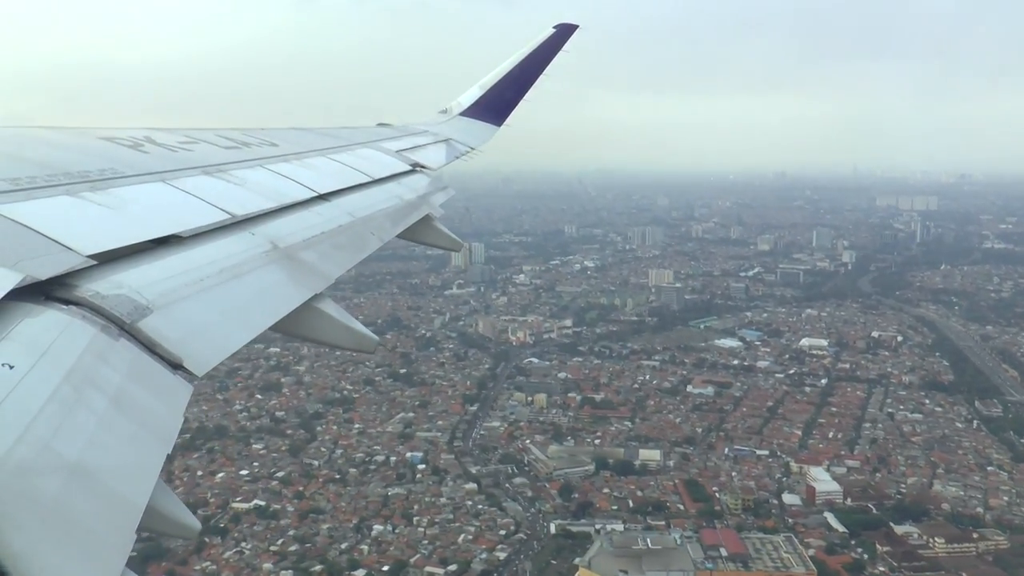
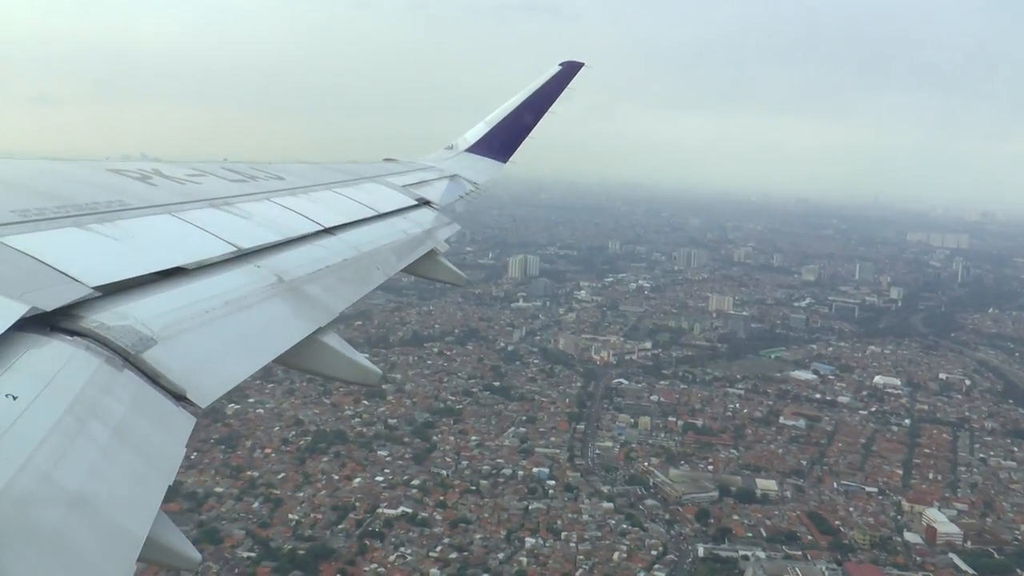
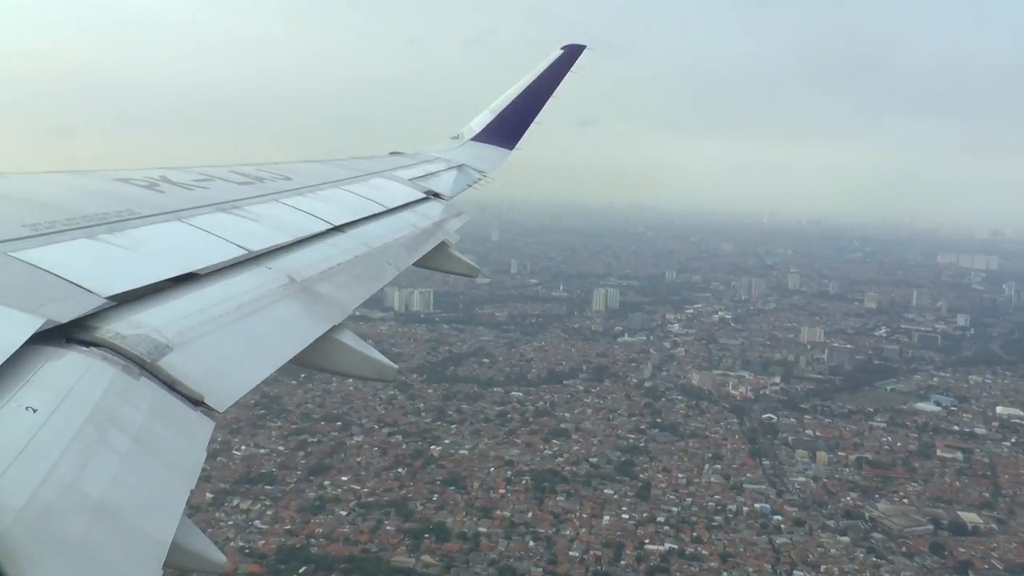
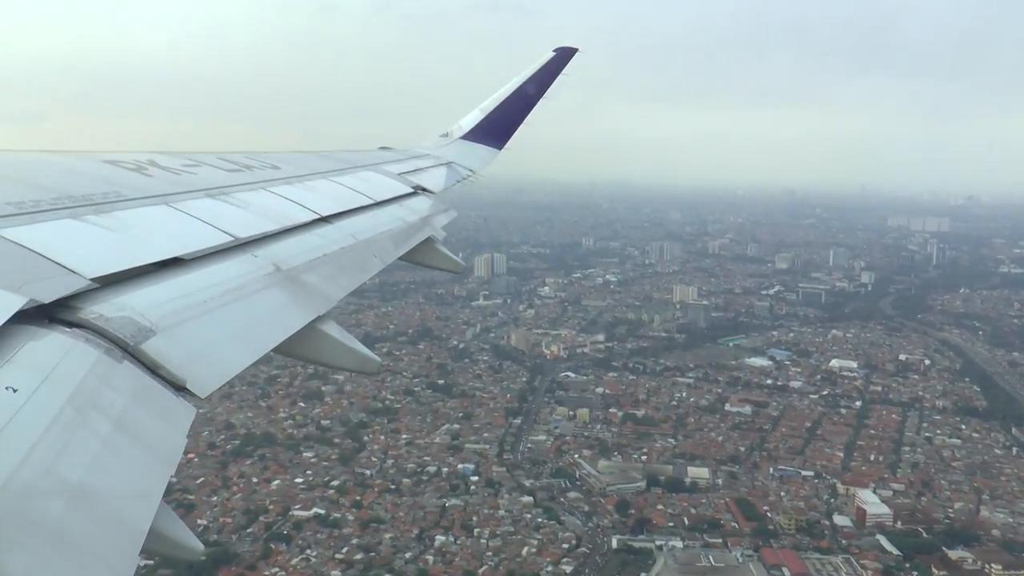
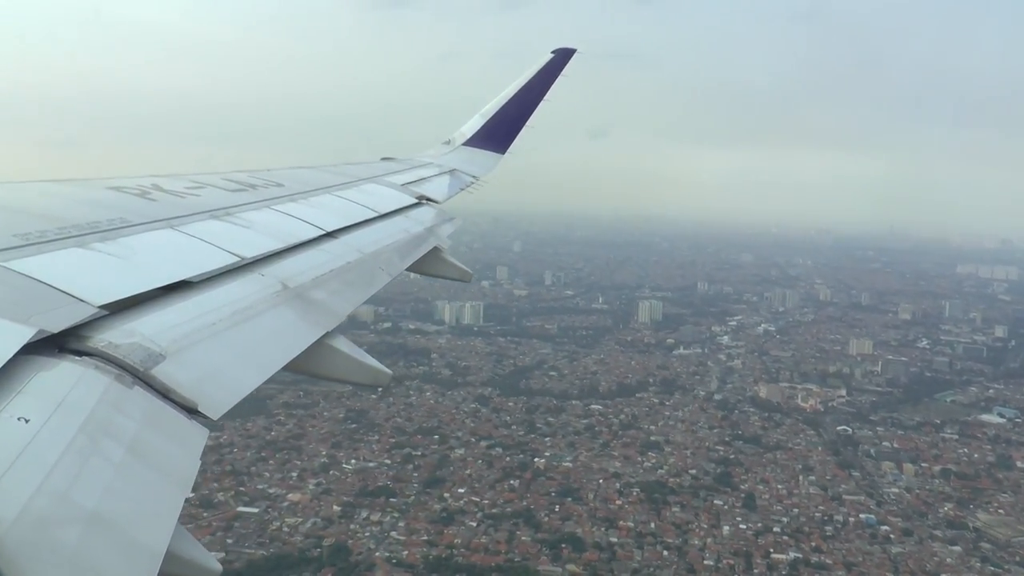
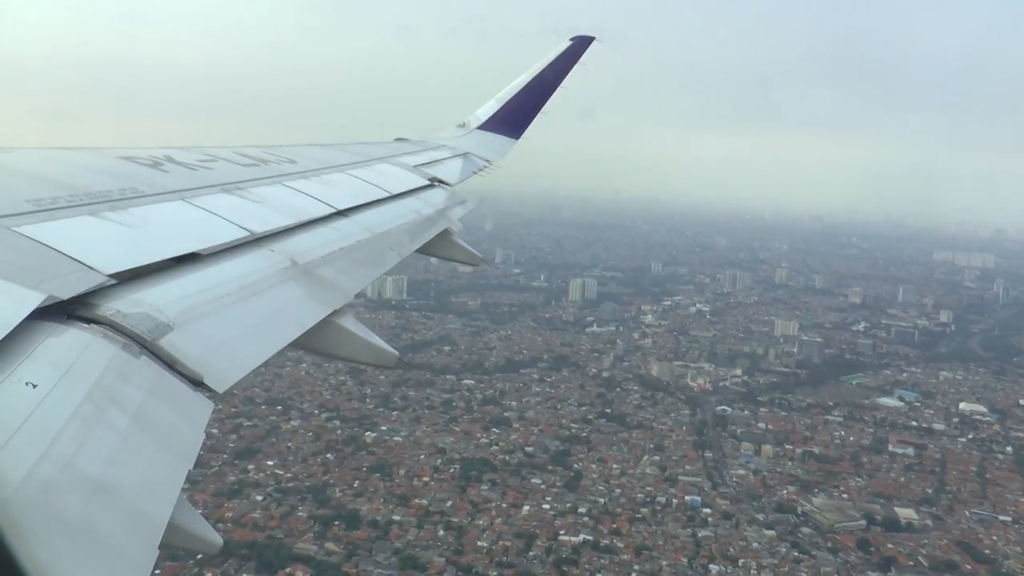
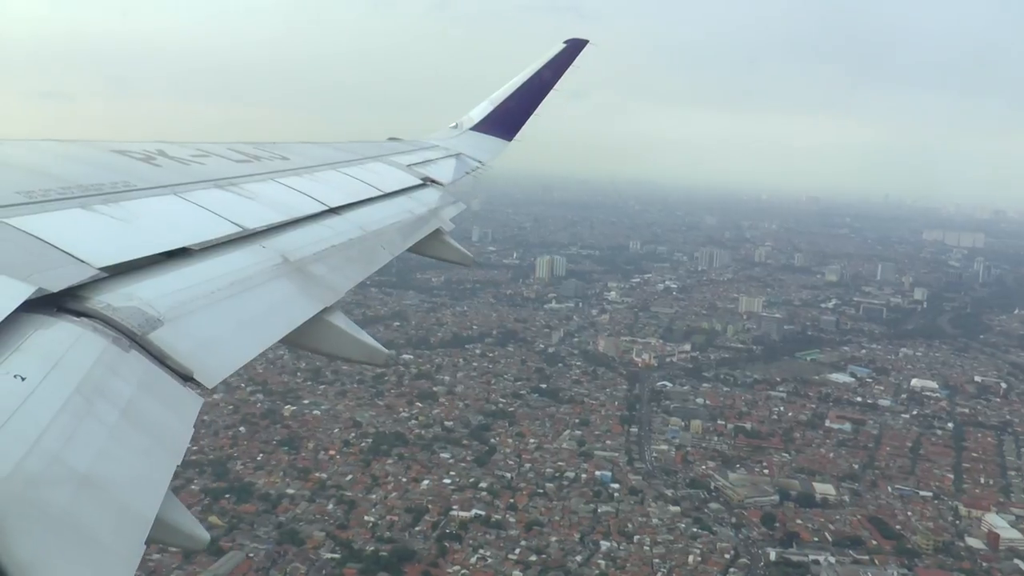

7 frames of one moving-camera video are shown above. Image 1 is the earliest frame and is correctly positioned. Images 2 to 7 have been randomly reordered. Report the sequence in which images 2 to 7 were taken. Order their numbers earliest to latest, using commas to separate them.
4, 2, 7, 6, 3, 5
